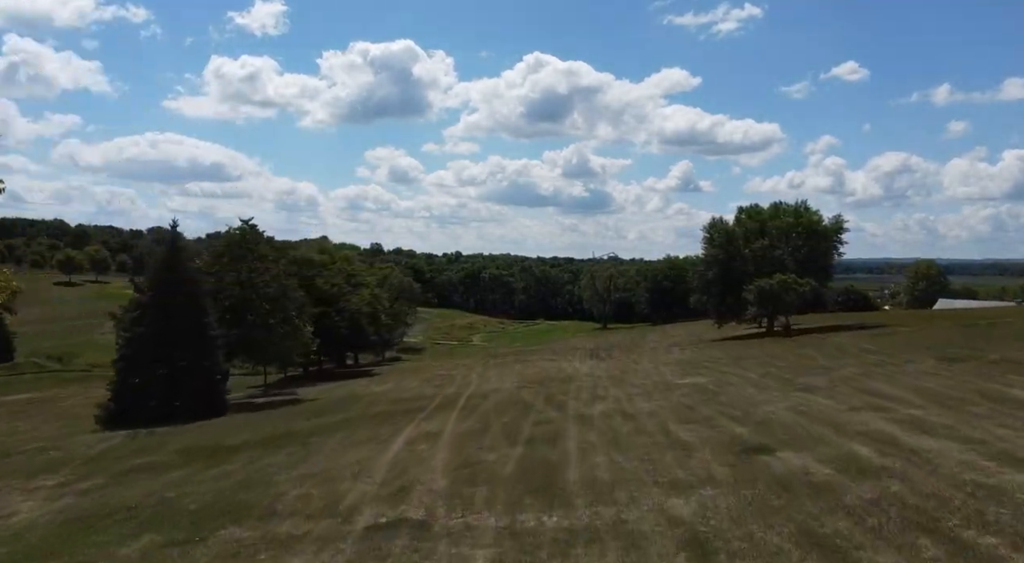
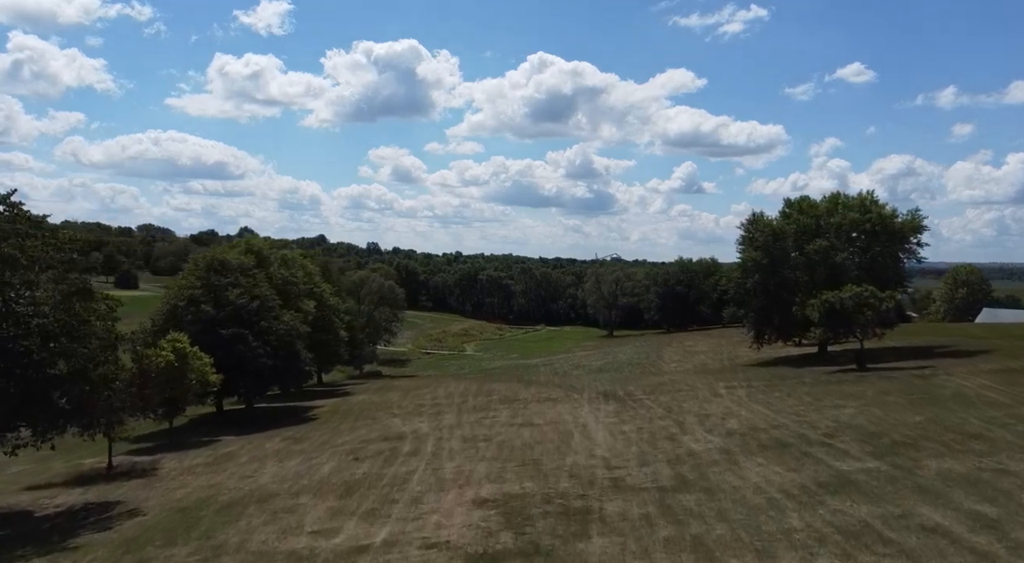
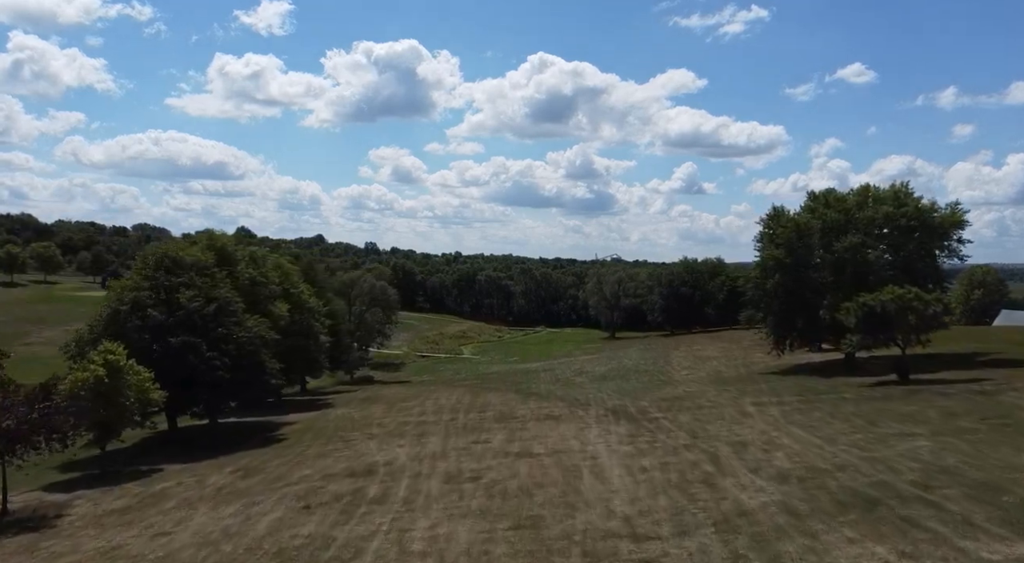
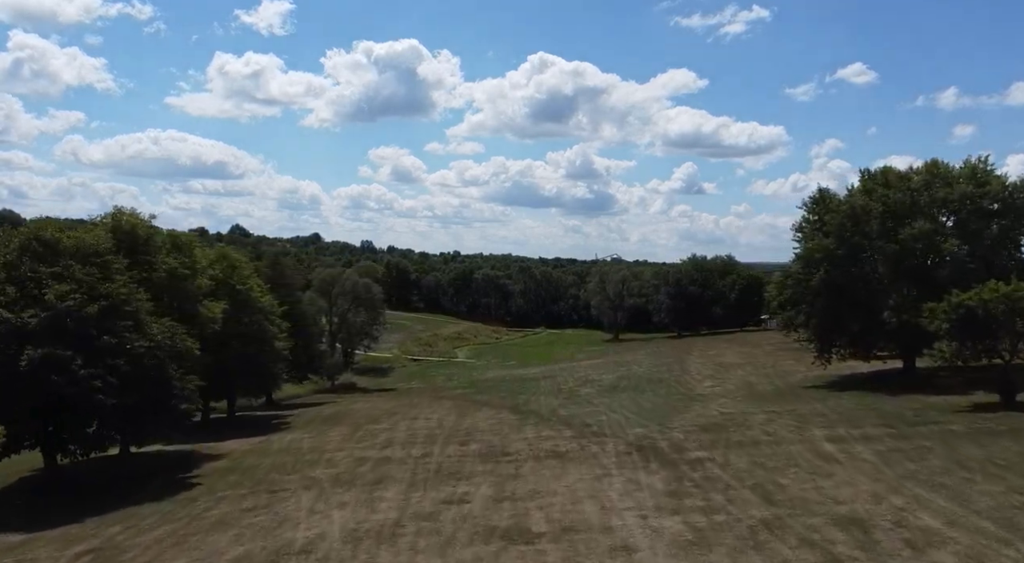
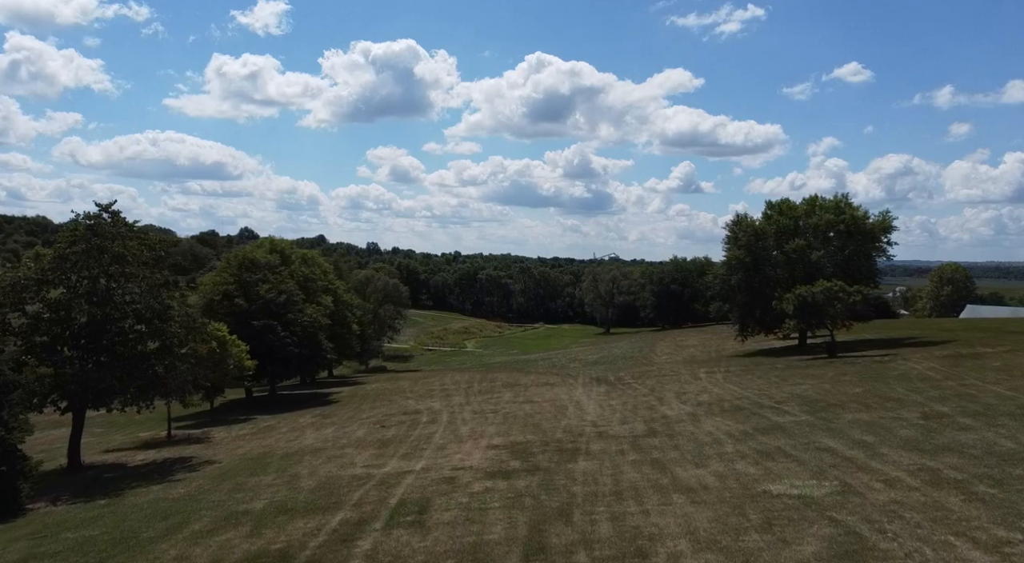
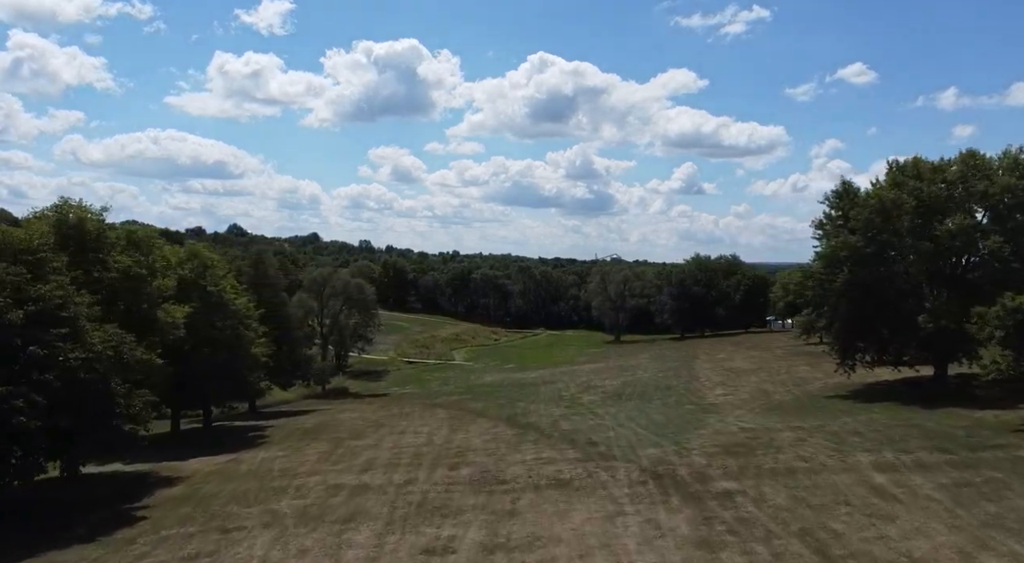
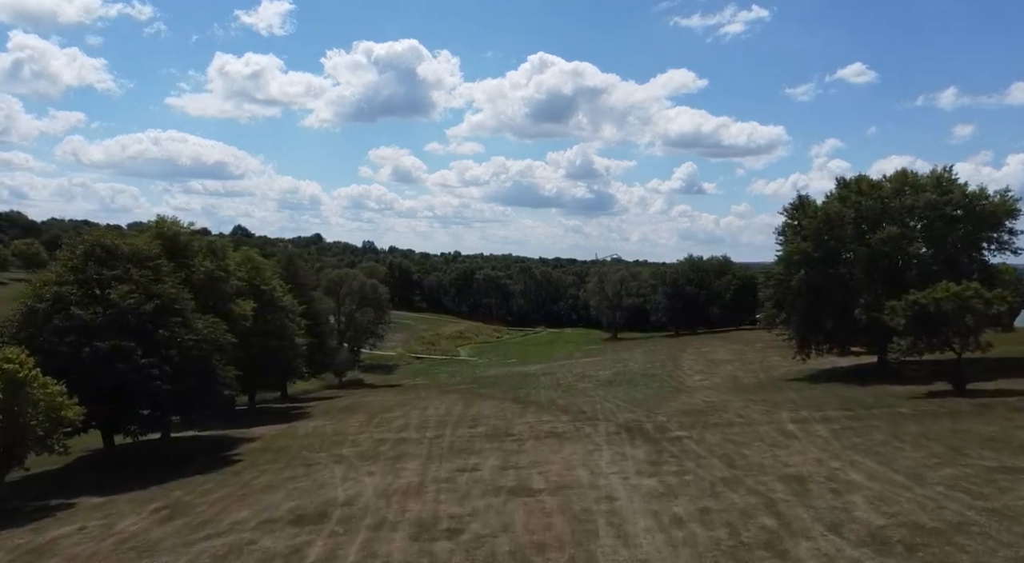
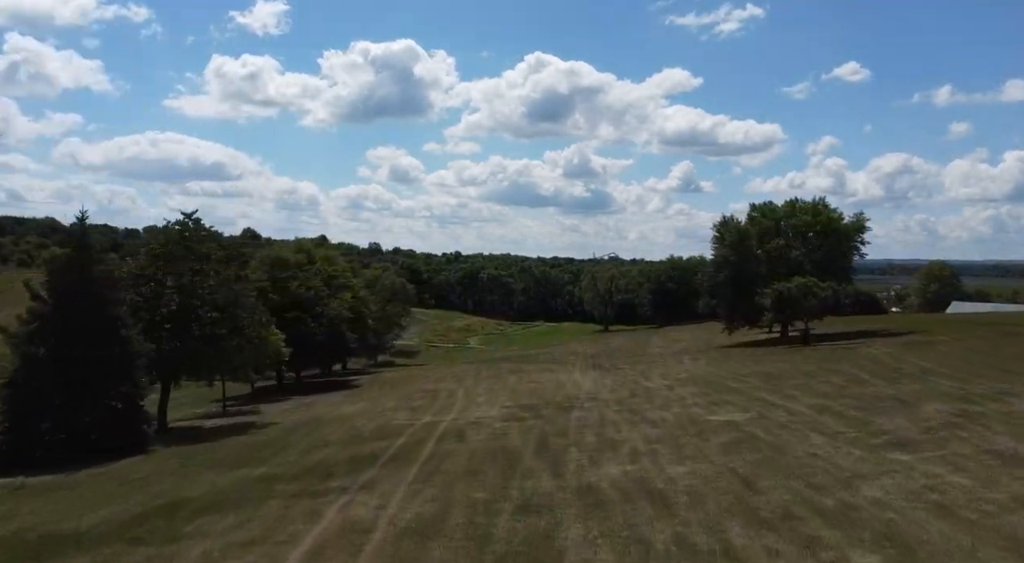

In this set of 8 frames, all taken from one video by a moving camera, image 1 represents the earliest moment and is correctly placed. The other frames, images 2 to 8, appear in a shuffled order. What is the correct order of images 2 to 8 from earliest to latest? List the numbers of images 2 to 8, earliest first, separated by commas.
8, 5, 2, 3, 7, 4, 6
